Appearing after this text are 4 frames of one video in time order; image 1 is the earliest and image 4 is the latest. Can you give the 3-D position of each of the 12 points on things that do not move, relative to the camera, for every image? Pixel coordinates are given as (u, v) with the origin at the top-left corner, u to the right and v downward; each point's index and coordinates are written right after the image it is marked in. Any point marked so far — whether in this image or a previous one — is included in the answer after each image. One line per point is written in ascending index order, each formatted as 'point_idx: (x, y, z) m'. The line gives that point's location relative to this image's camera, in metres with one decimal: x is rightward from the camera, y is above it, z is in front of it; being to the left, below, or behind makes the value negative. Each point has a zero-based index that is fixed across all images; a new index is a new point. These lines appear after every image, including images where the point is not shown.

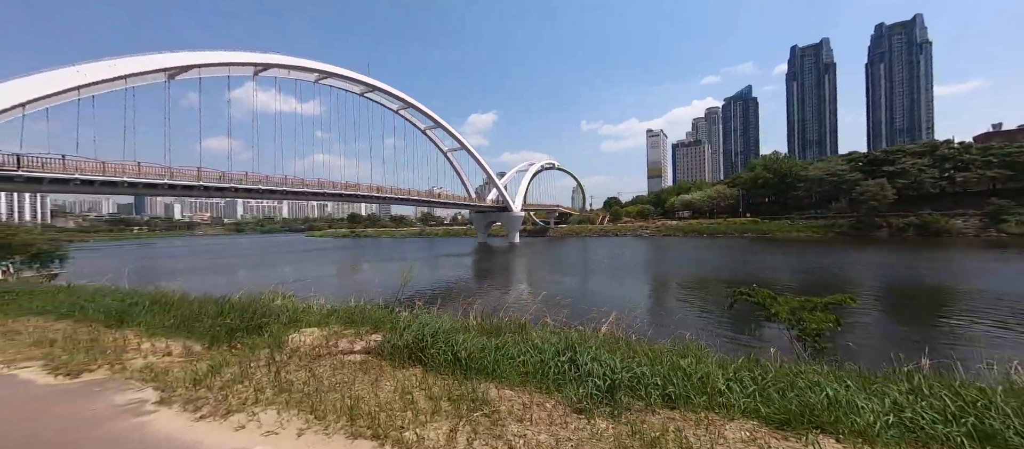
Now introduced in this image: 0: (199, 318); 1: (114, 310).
0: (-4.1, -1.3, +4.8) m
1: (-5.6, -1.2, +5.1) m
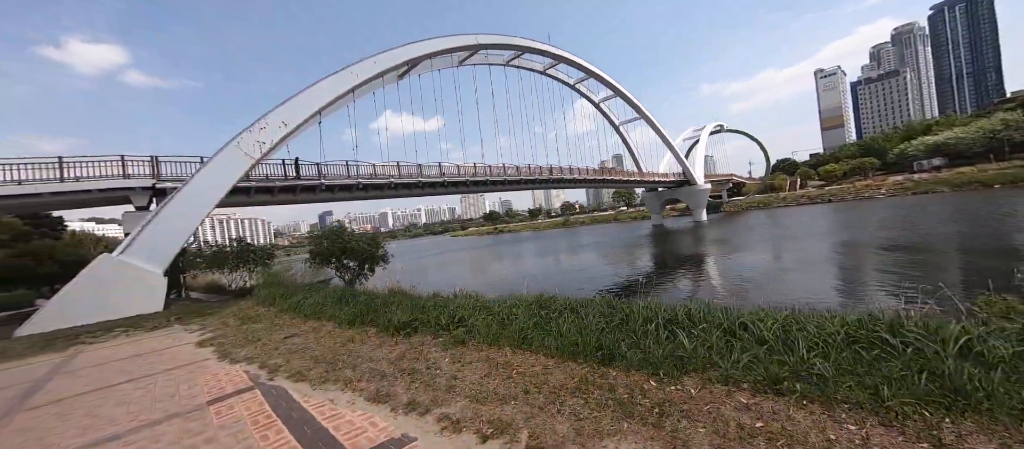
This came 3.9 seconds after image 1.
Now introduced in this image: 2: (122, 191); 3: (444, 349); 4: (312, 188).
0: (+6.5, -0.3, -1.2) m
1: (+5.2, -0.3, -0.4) m
2: (-14.3, +1.2, +13.3) m
3: (-0.6, -1.1, +3.3) m
4: (-10.2, +1.9, +18.5) m
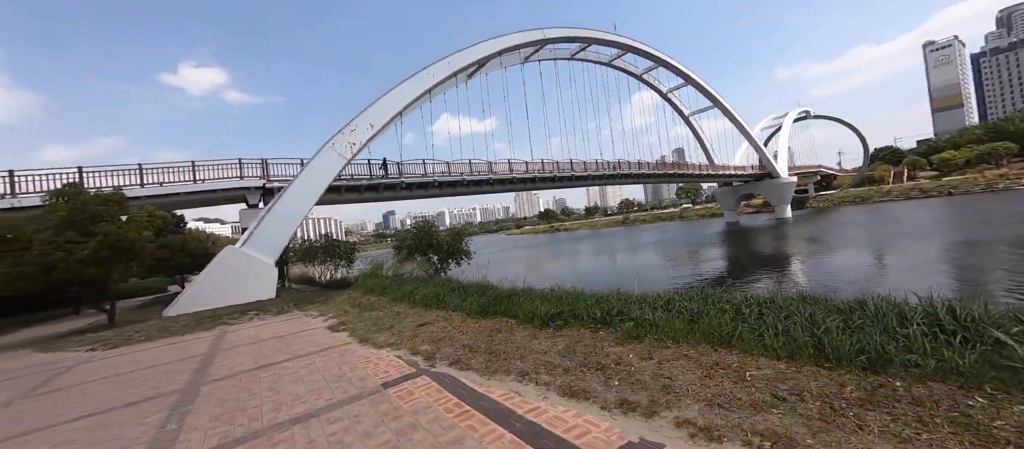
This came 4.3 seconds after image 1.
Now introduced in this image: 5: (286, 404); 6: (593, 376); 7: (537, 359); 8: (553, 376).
0: (+7.3, -0.1, -2.5) m
1: (+6.1, -0.2, -1.6) m
2: (-11.2, +1.4, +14.9) m
3: (+0.9, -1.0, +3.0) m
4: (-6.4, +2.1, +19.4) m
5: (-1.9, -1.5, +3.0) m
6: (+0.6, -1.1, +2.6) m
7: (+0.2, -1.1, +3.1) m
8: (+0.3, -1.2, +2.7) m
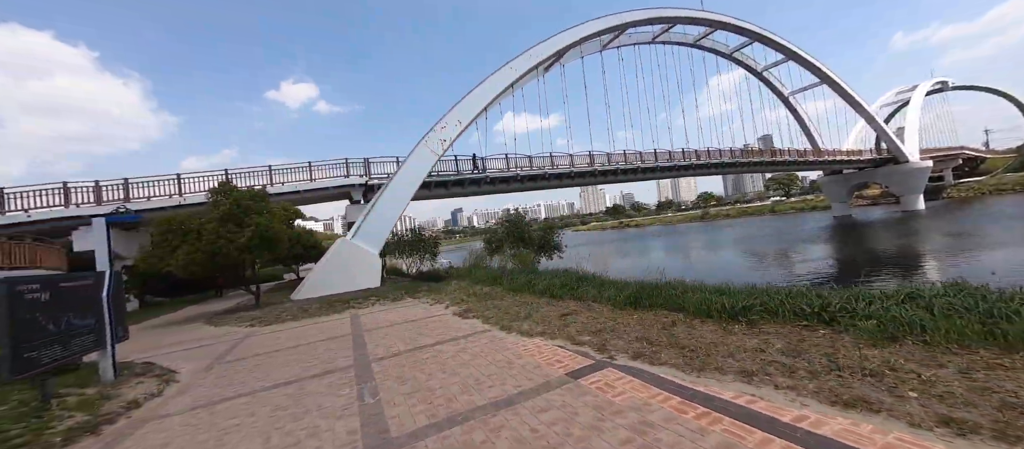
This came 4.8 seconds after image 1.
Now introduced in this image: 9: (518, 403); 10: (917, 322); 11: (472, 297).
0: (+7.7, 0.0, -4.1) m
1: (+6.7, 0.0, -3.0) m
2: (-7.4, +1.7, +16.2) m
3: (+2.4, -0.8, +2.4) m
4: (-1.9, +2.4, +19.9) m
5: (-0.3, -1.3, +3.0) m
6: (+2.0, -0.9, +2.1) m
7: (+1.7, -1.0, +2.6) m
8: (+1.8, -1.0, +2.3) m
9: (0.0, -1.2, +2.5) m
10: (+2.8, -0.7, +2.7) m
11: (-0.8, -1.5, +7.3) m
